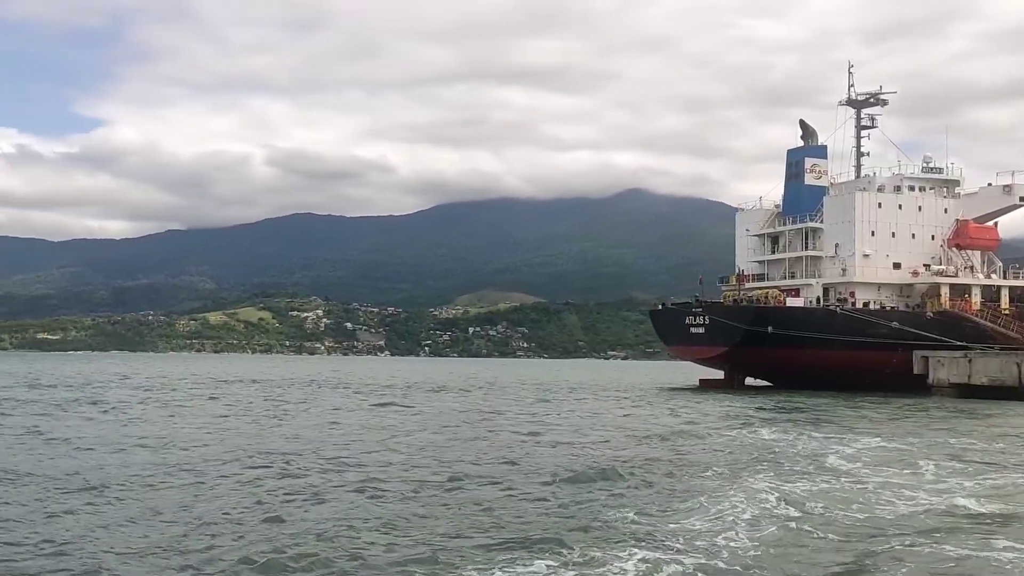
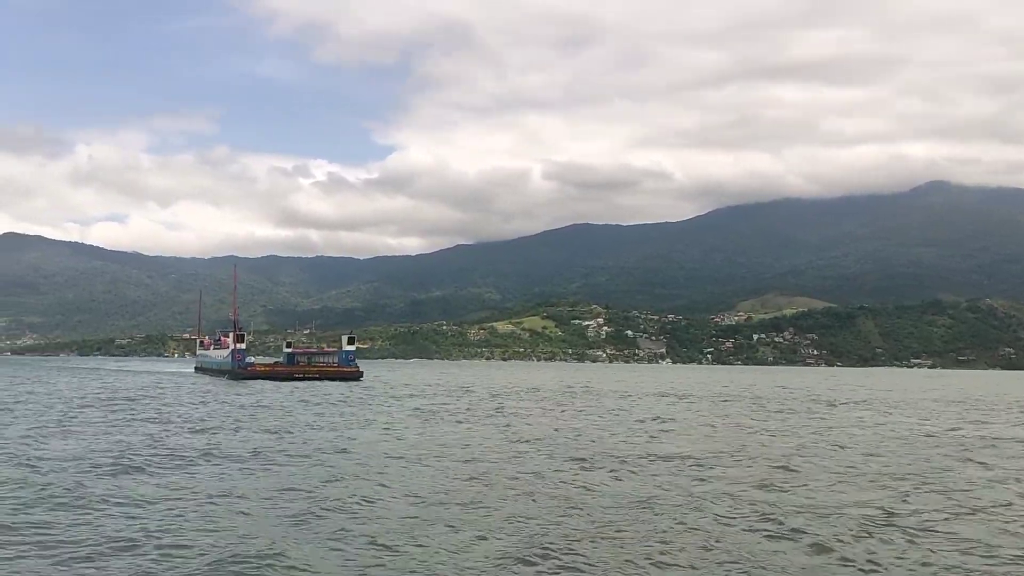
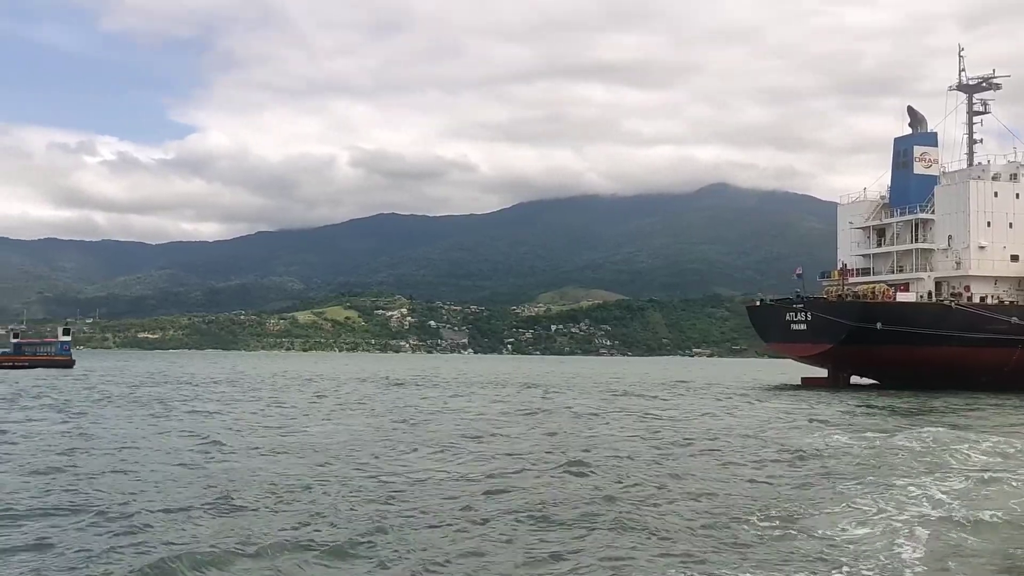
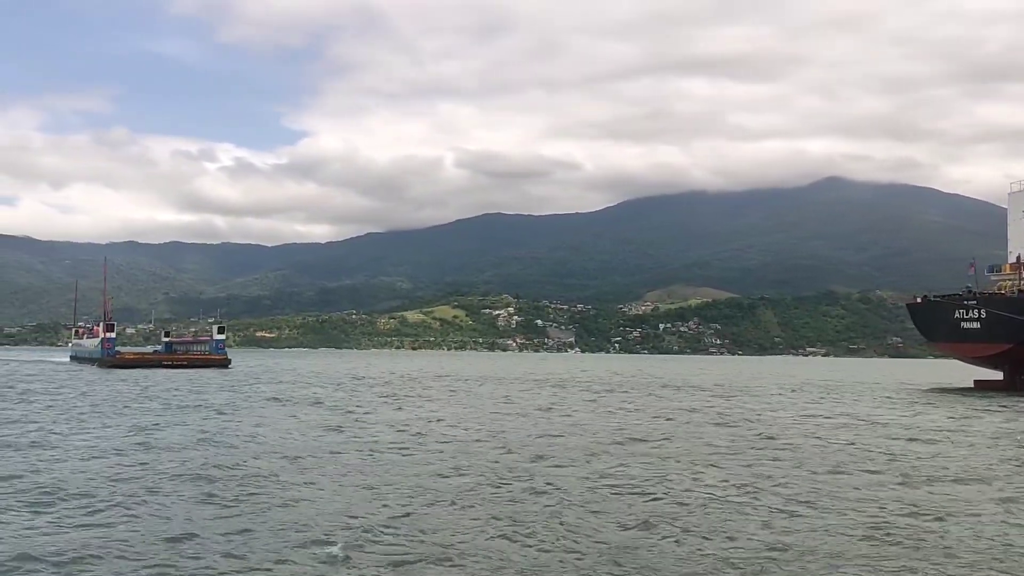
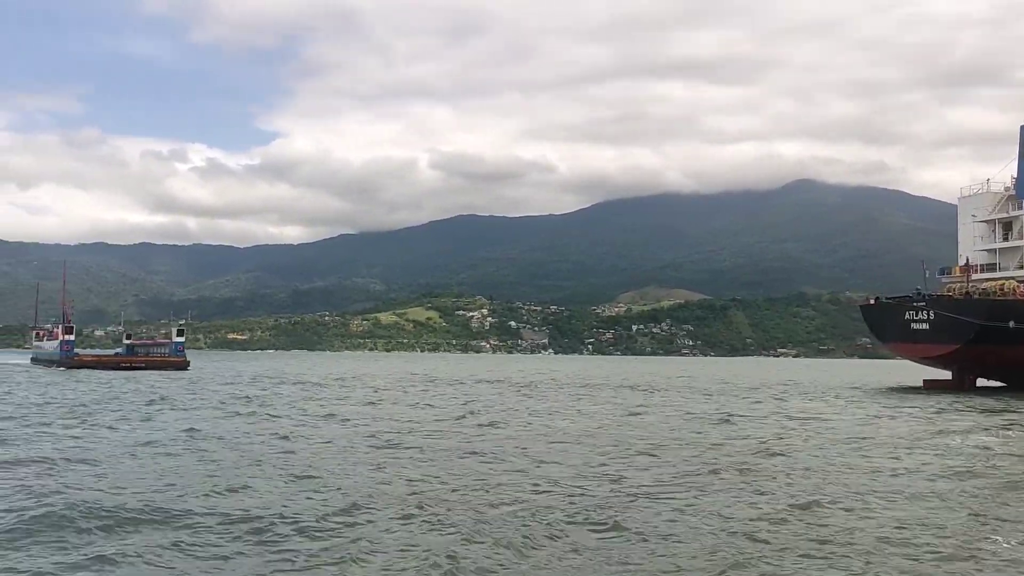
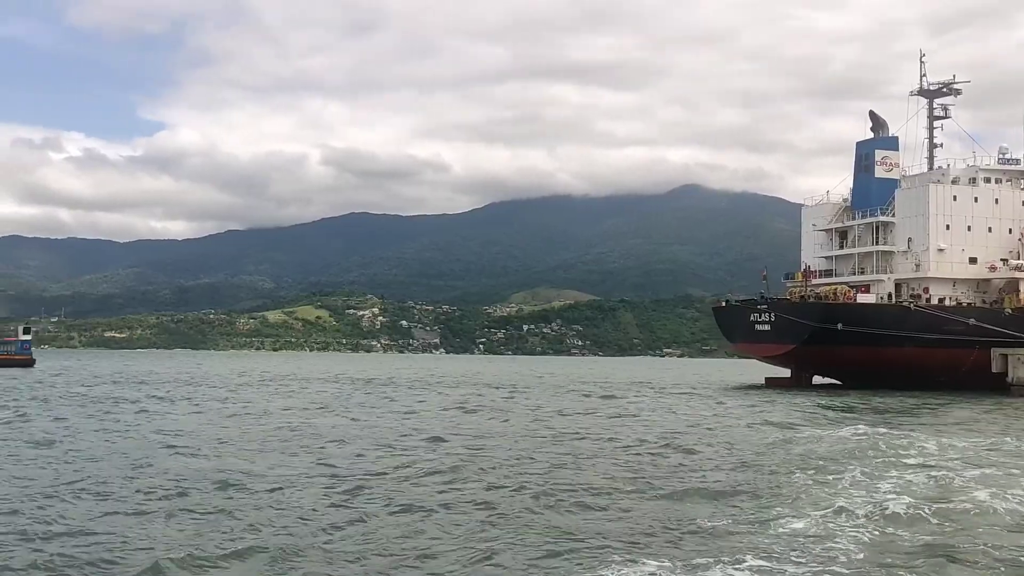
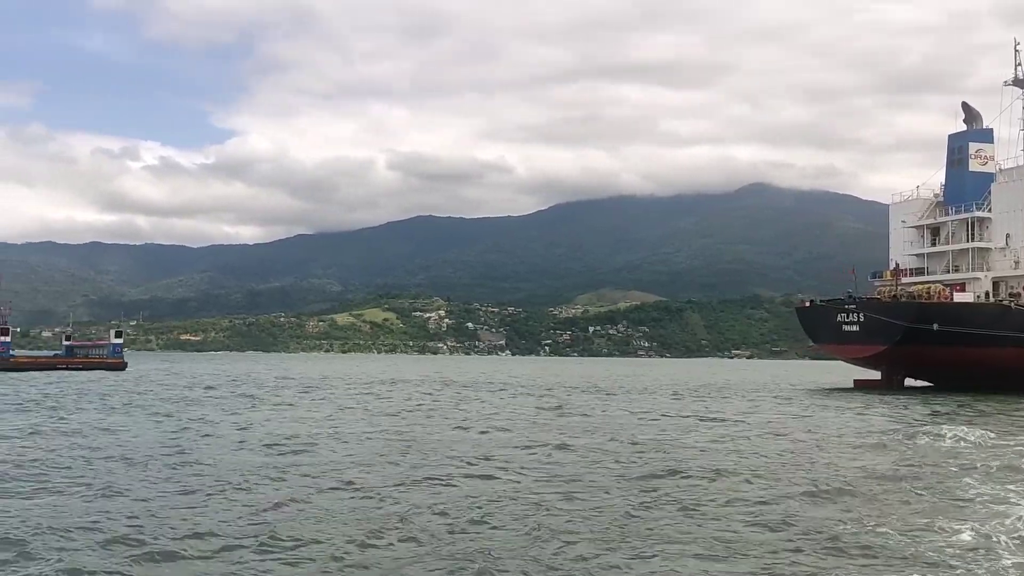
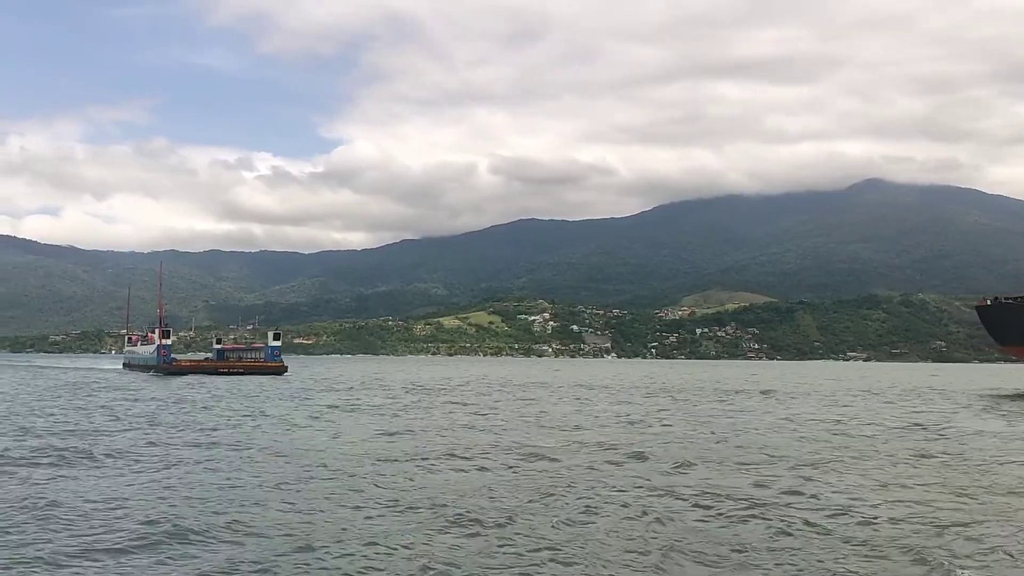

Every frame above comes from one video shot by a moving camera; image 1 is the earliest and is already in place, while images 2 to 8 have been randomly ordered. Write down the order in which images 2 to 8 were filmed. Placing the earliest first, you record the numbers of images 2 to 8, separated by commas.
6, 3, 7, 5, 4, 8, 2
